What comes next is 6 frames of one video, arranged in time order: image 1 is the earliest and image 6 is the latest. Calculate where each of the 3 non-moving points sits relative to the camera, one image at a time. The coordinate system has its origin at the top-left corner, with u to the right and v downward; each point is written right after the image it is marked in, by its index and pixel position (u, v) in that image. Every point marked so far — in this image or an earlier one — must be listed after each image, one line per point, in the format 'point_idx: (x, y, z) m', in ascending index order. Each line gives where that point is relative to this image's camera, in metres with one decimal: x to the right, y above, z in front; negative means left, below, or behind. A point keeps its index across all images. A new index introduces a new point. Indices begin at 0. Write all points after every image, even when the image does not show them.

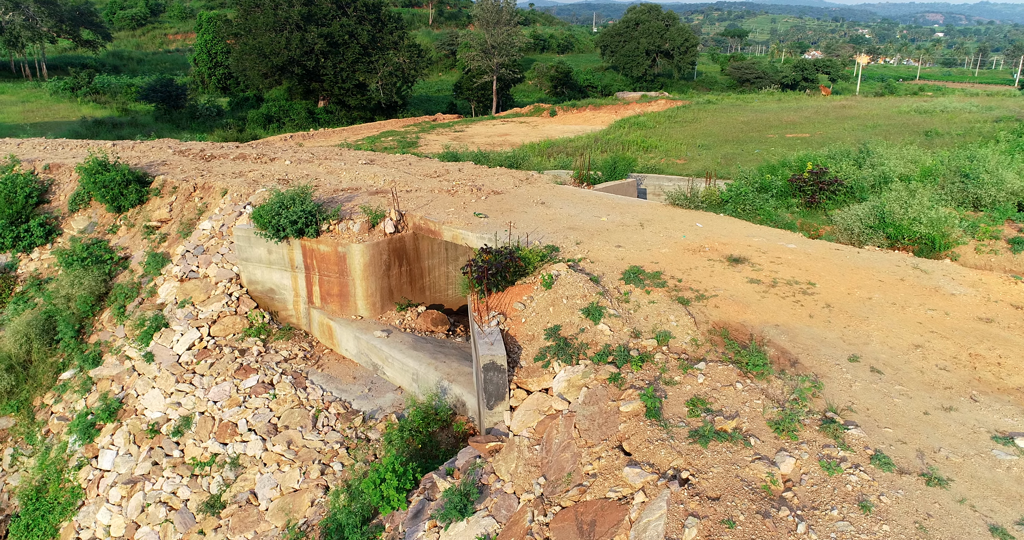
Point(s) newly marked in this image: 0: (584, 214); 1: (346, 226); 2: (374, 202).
0: (+0.9, +0.7, +9.4) m
1: (-2.1, +0.6, +9.2) m
2: (-1.9, +1.0, +10.1) m
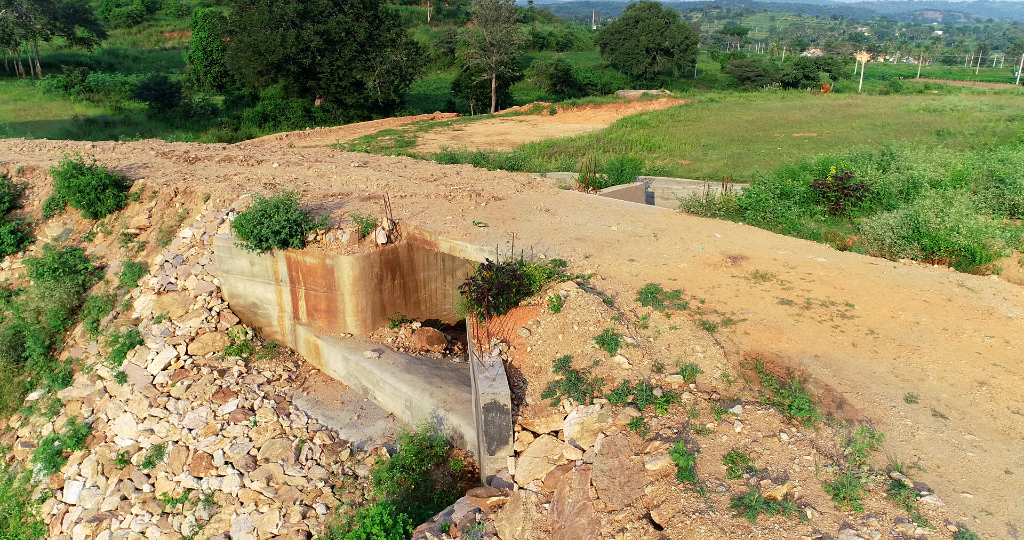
0: (+1.0, +0.6, +8.6) m
1: (-2.1, +0.4, +8.5) m
2: (-1.9, +0.8, +9.4) m
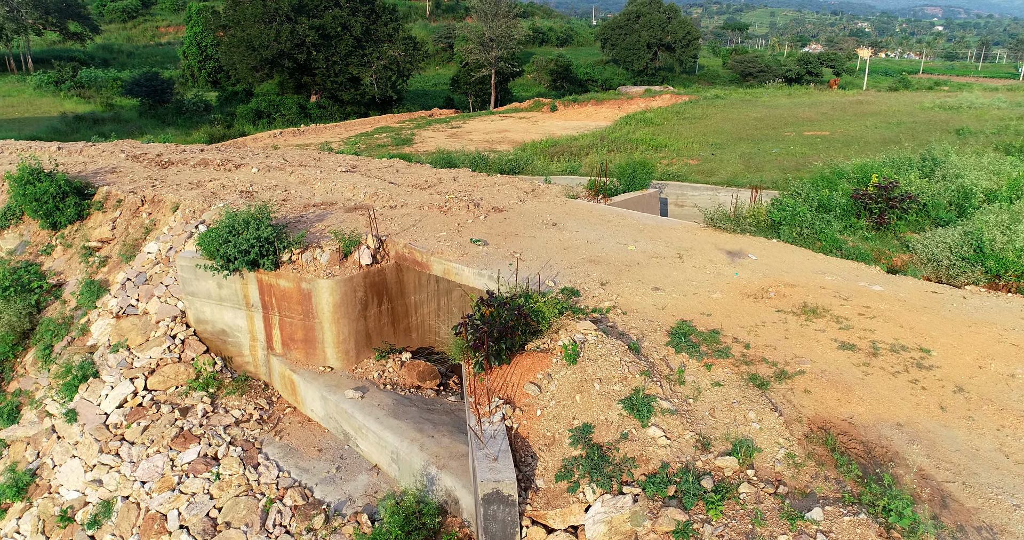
0: (+1.0, +0.3, +7.6) m
1: (-2.1, +0.1, +7.4) m
2: (-1.9, +0.5, +8.4) m
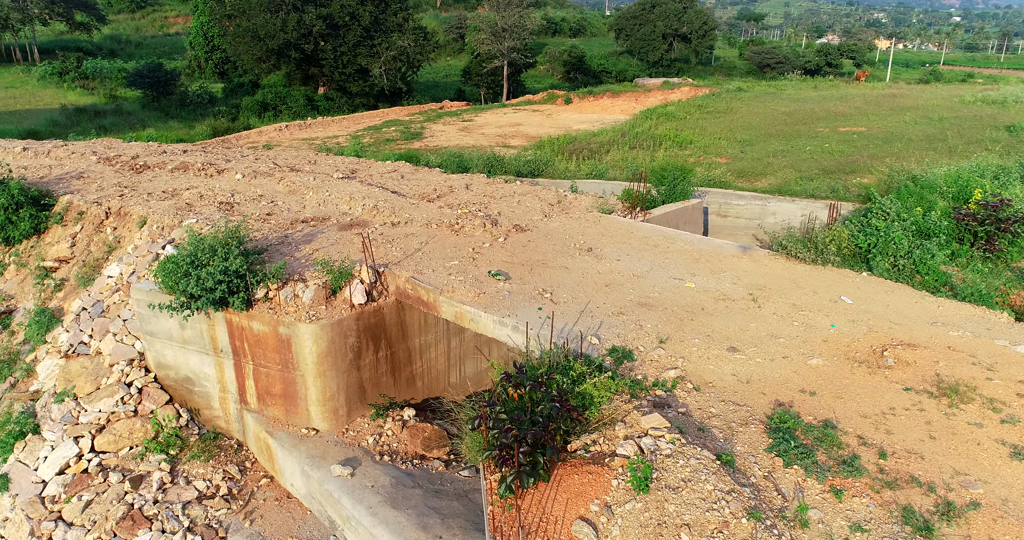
0: (+1.2, 0.0, +6.1) m
1: (-1.8, -0.2, +6.0) m
2: (-1.6, +0.2, +6.9) m
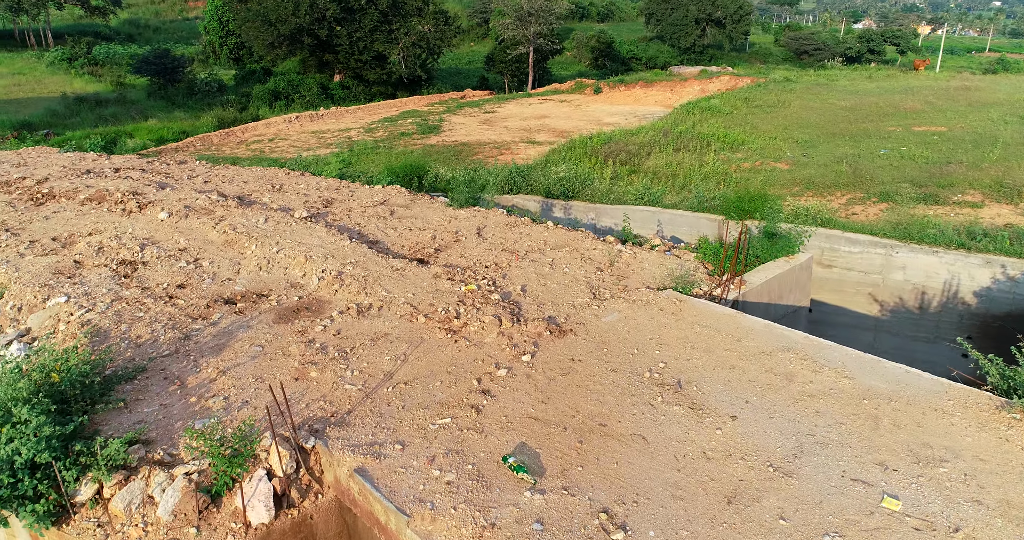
0: (+1.4, -0.9, +3.3) m
1: (-1.7, -1.0, +3.3) m
2: (-1.5, -0.6, +4.2) m
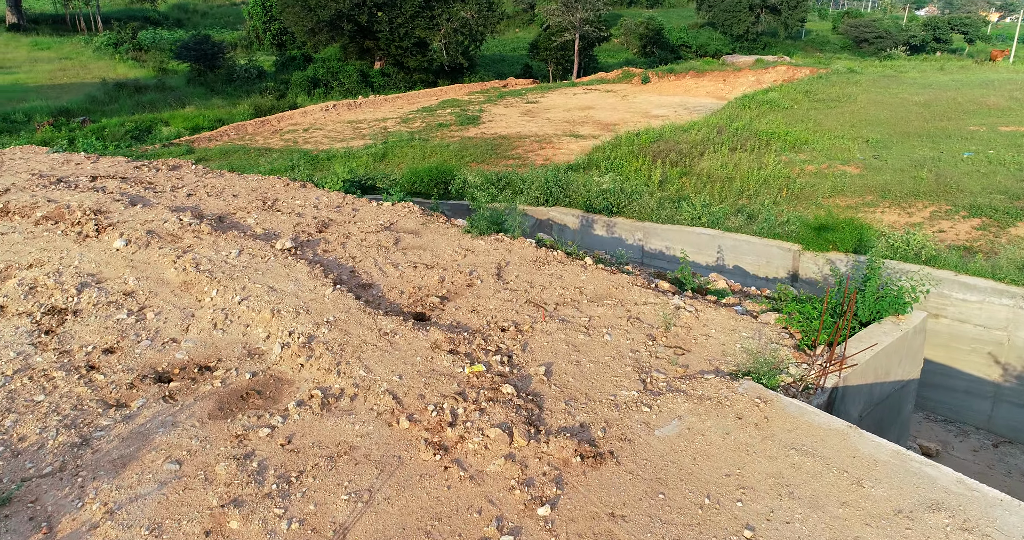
0: (+1.4, -1.4, +1.8) m
1: (-1.7, -1.4, +2.0) m
2: (-1.4, -1.0, +2.9) m
